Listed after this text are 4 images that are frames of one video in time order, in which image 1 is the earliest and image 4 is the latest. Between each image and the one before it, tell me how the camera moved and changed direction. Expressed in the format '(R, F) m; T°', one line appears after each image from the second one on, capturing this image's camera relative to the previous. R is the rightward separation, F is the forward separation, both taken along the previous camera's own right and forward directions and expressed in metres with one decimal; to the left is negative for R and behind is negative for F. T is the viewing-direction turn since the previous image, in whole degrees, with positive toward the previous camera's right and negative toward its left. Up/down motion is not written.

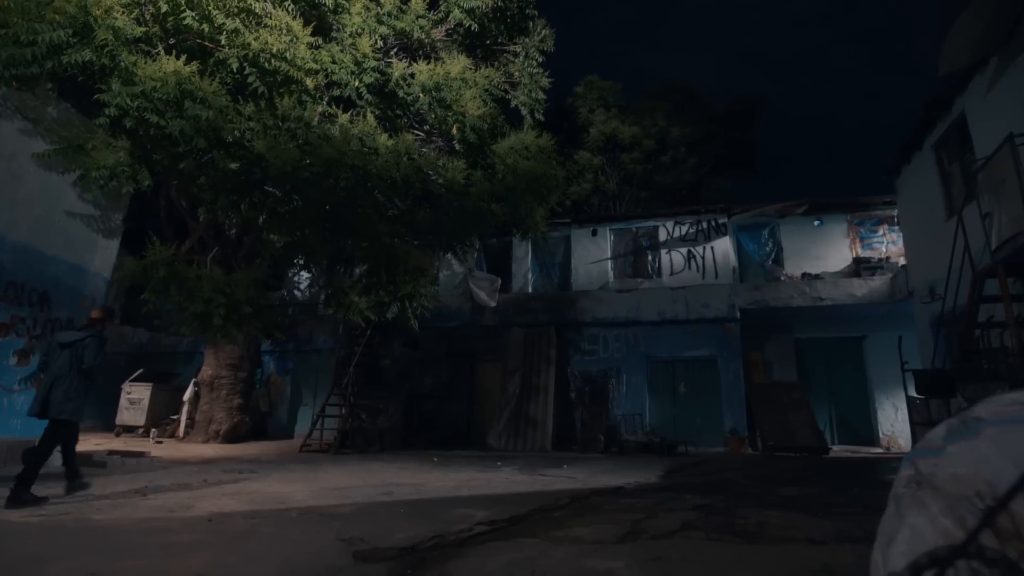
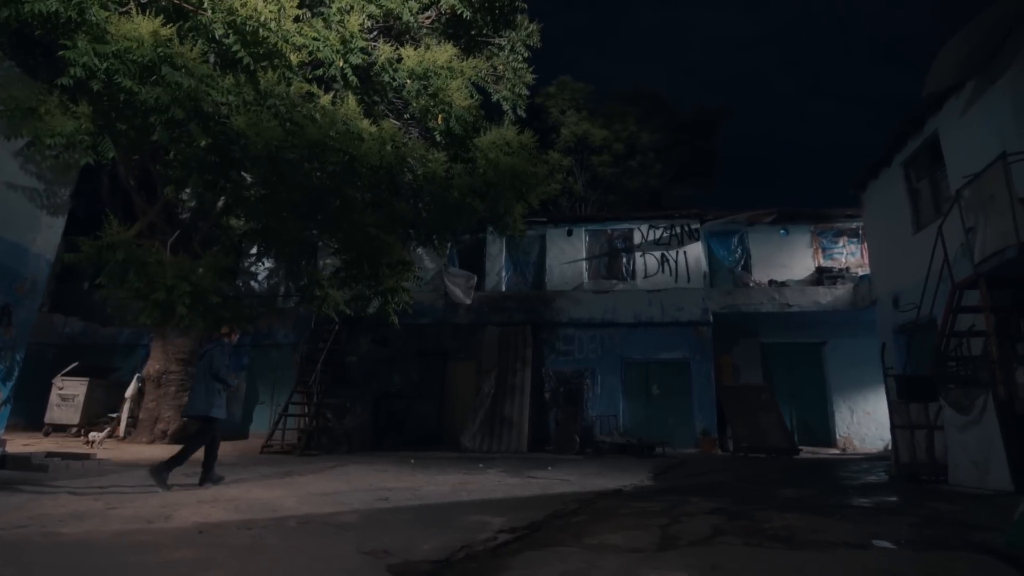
(-0.9, +0.3) m; +7°
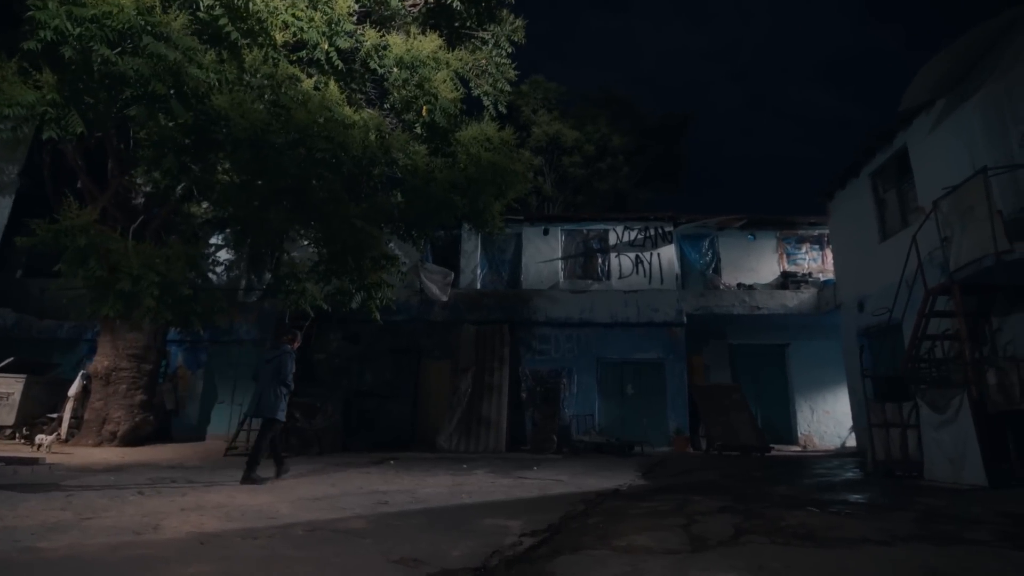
(-0.8, +0.2) m; +6°
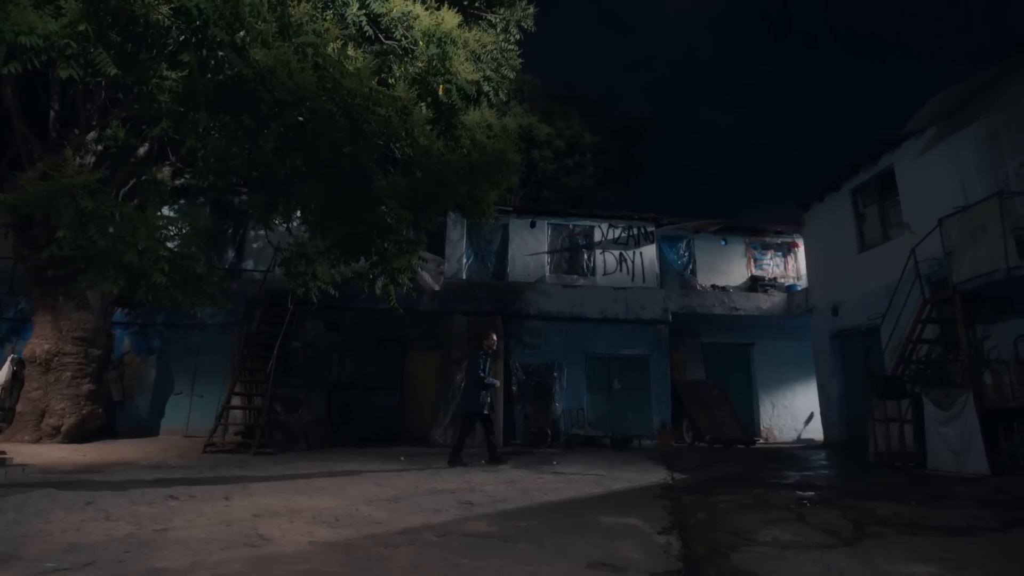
(-2.3, +0.5) m; +12°
